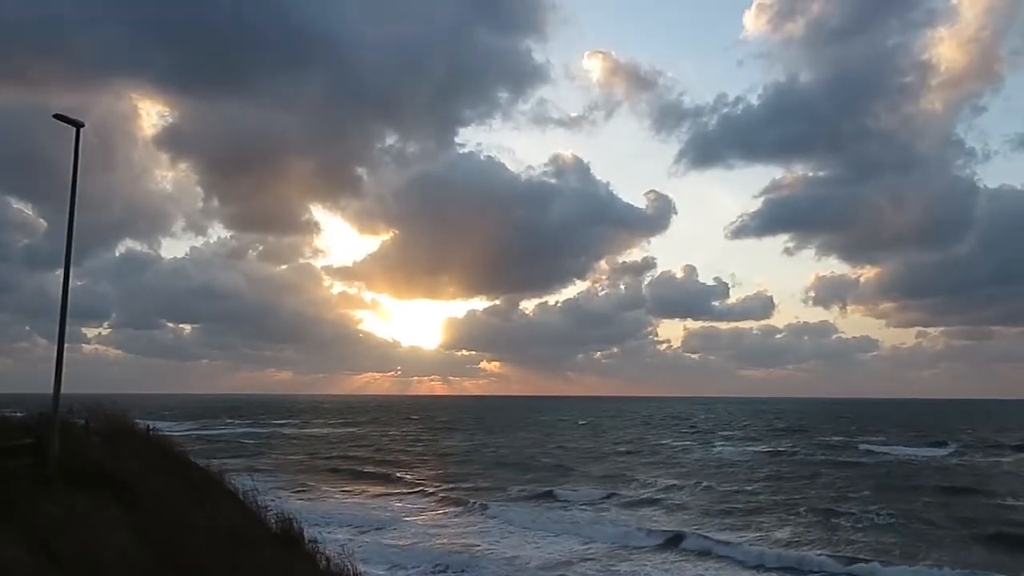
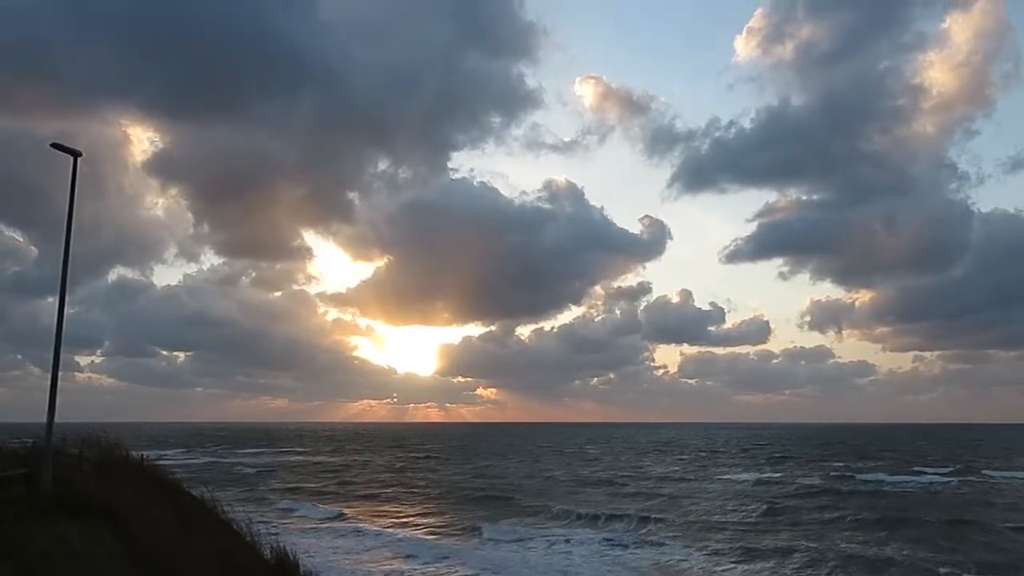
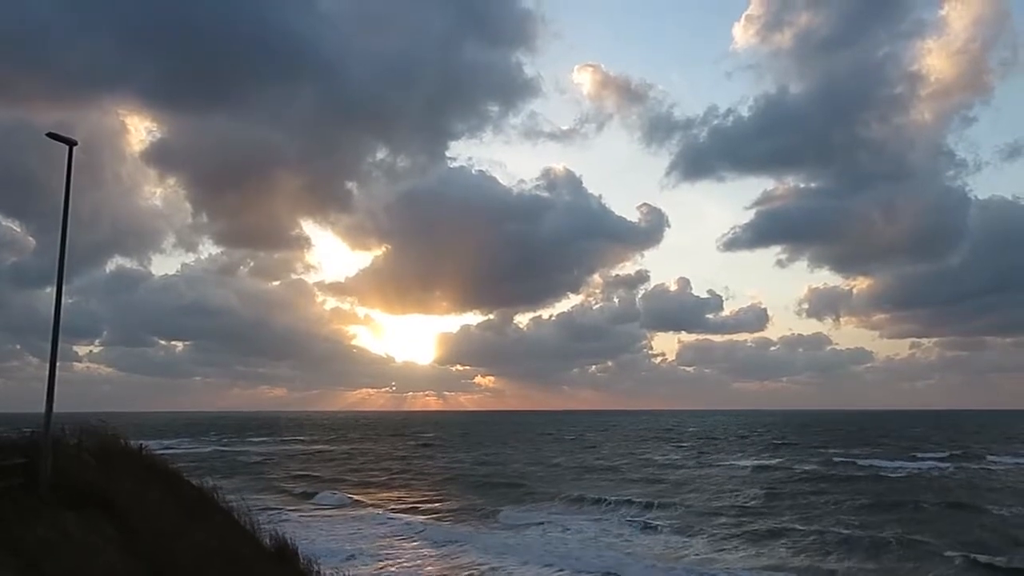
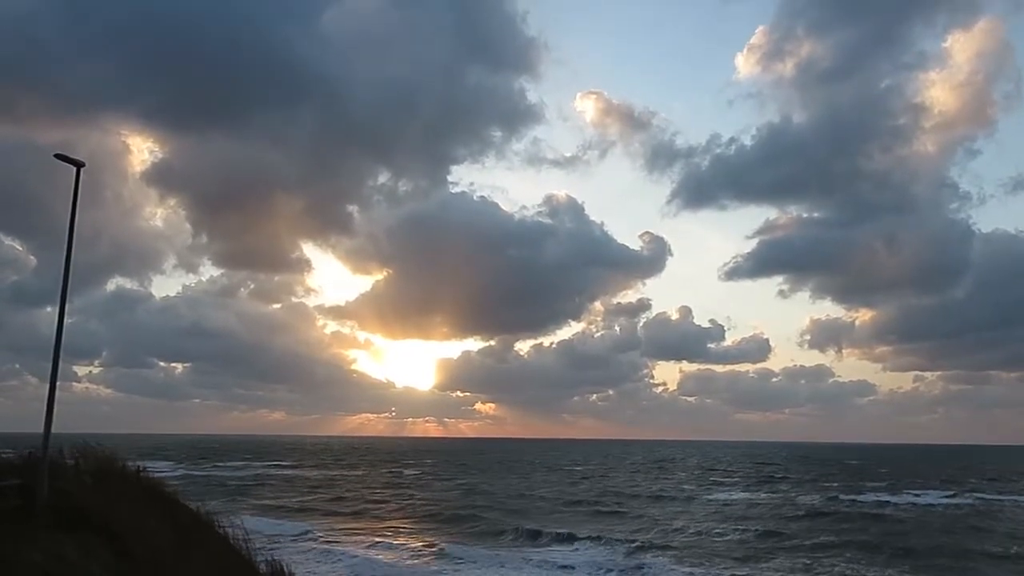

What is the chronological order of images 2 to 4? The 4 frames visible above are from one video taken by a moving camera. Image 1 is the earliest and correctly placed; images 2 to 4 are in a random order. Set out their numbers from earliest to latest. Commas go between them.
3, 2, 4
